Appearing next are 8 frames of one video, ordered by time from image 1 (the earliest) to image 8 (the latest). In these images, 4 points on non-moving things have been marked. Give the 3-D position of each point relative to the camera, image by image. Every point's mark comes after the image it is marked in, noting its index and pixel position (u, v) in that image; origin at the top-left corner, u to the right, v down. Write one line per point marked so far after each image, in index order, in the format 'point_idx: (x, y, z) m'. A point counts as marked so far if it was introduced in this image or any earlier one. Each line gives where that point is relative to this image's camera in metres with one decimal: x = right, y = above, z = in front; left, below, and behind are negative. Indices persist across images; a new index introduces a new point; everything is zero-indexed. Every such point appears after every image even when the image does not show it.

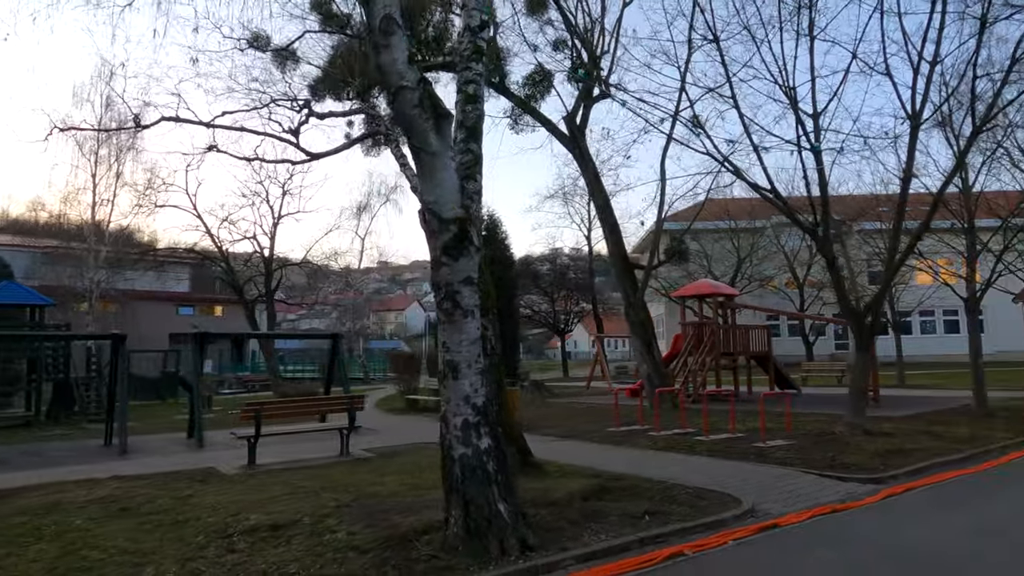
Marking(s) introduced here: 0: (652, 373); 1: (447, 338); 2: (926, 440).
0: (+4.0, -2.4, +19.3) m
1: (-0.6, -0.4, +5.8) m
2: (+7.2, -2.7, +11.6) m
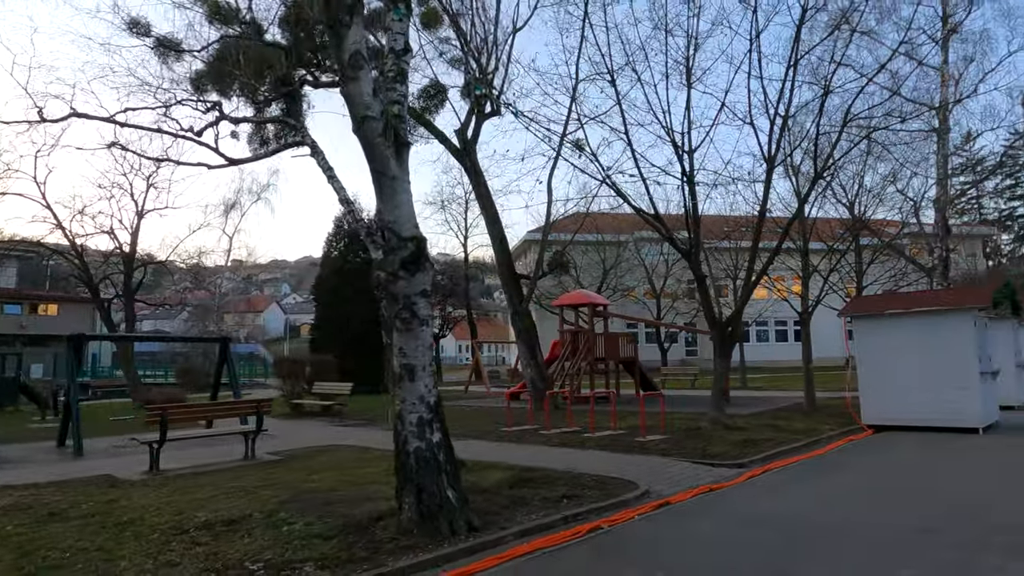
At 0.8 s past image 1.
0: (+0.7, -2.7, +20.6) m
1: (-1.1, -0.5, +6.5) m
2: (+5.4, -3.0, +13.8) m
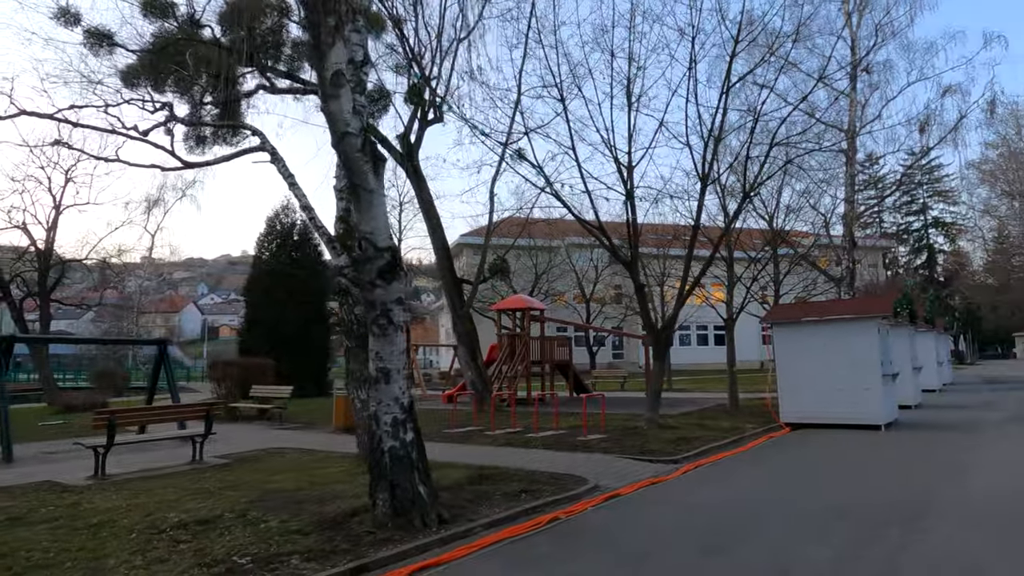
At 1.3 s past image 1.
0: (-1.2, -2.9, +21.1) m
1: (-1.4, -0.6, +6.9) m
2: (+4.2, -3.2, +14.8) m
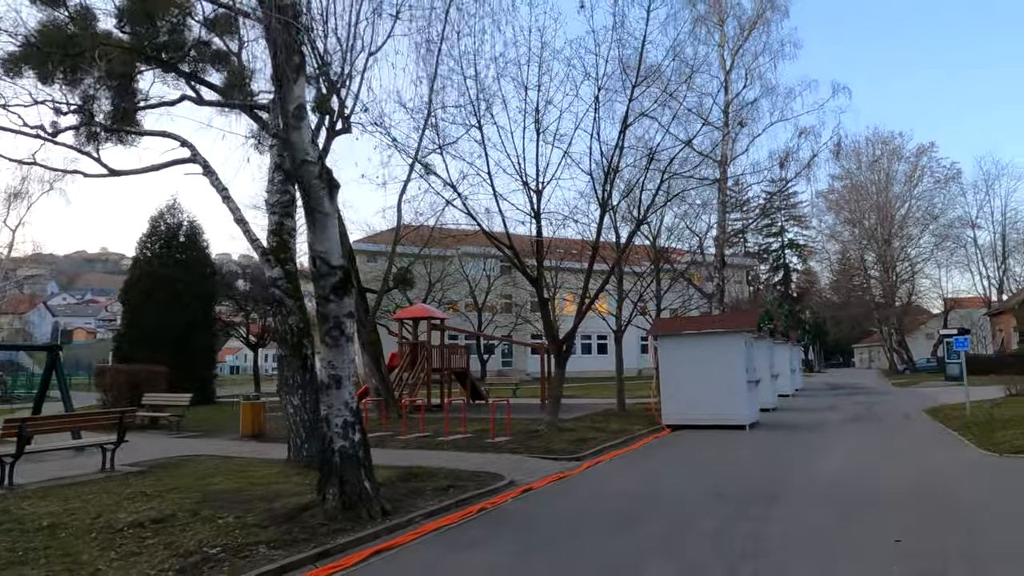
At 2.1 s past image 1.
0: (-4.3, -3.2, +21.6) m
1: (-2.1, -0.8, +7.6) m
2: (+2.0, -3.5, +16.3) m
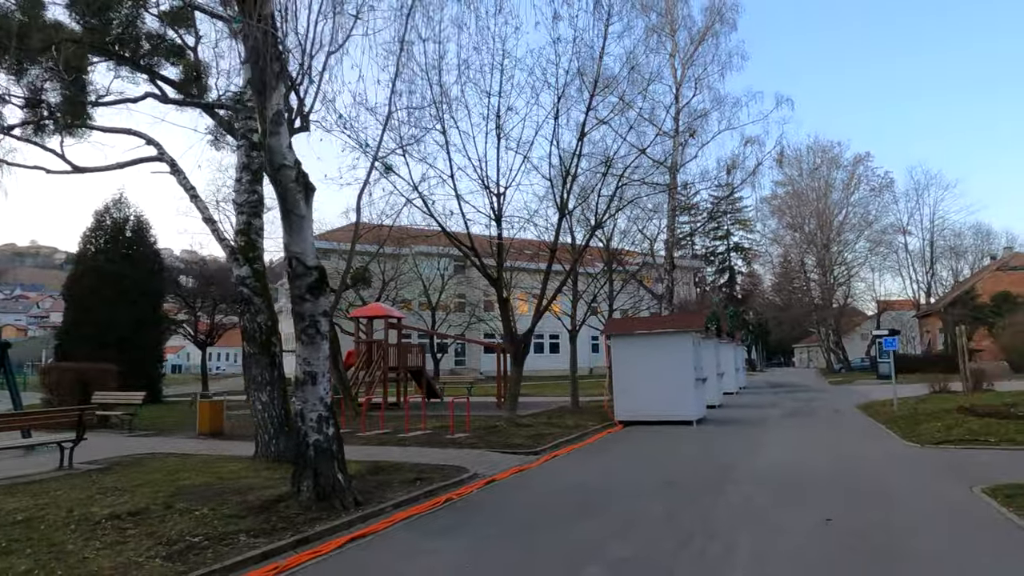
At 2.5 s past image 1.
0: (-5.7, -3.1, +21.7) m
1: (-2.4, -0.8, +7.9) m
2: (+1.0, -3.6, +16.9) m
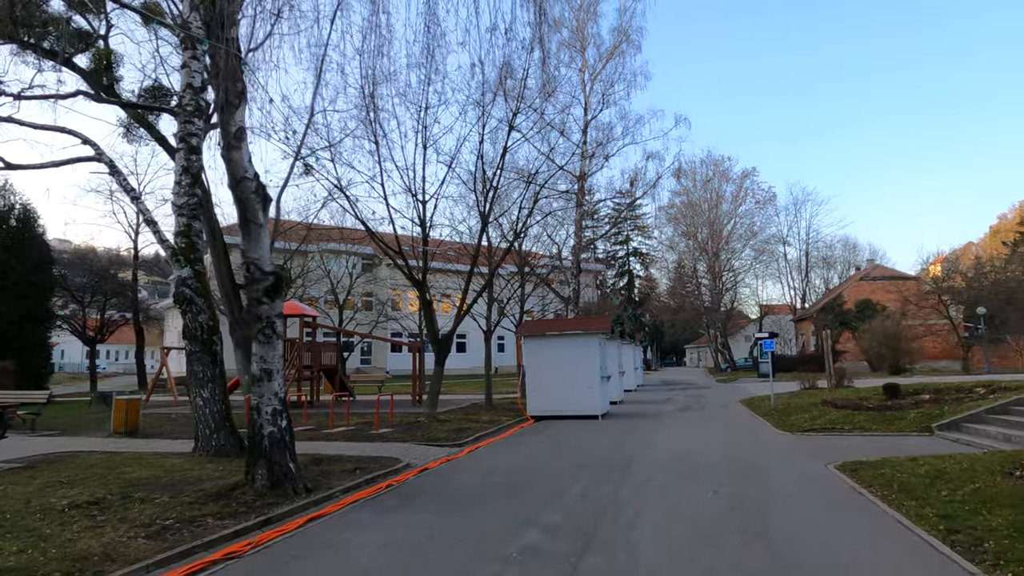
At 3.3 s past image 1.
0: (-8.5, -3.1, +21.7) m
1: (-3.2, -0.8, +8.6) m
2: (-1.2, -3.7, +17.9) m
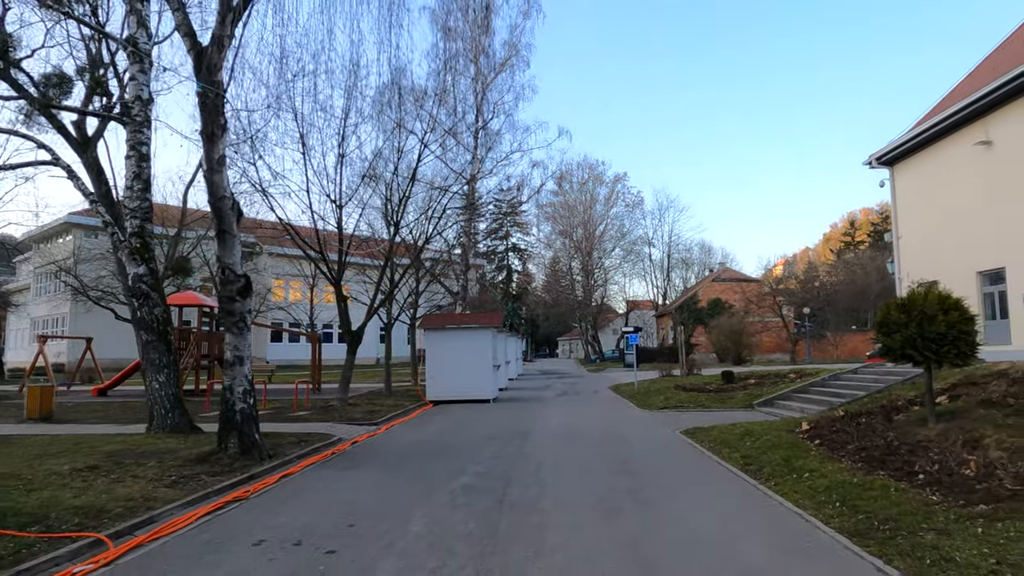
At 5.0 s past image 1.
0: (-12.0, -2.8, +22.2) m
1: (-4.3, -0.9, +10.3) m
2: (-4.1, -3.6, +19.9) m
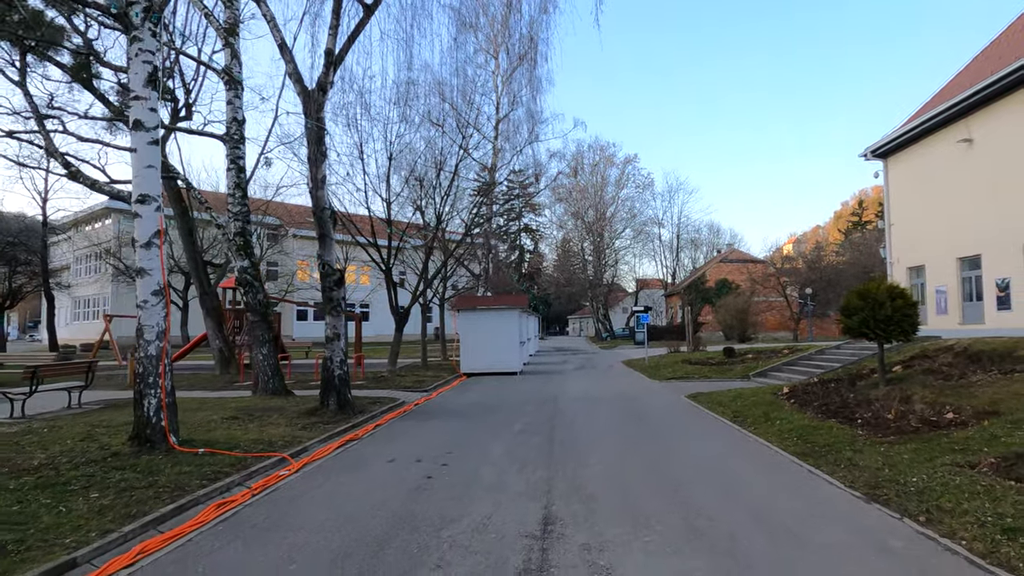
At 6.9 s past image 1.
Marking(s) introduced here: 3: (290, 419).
0: (-11.0, -2.2, +25.2) m
1: (-3.5, -0.7, +13.1) m
2: (-3.2, -3.1, +22.8) m
3: (-4.0, -2.4, +12.0) m
